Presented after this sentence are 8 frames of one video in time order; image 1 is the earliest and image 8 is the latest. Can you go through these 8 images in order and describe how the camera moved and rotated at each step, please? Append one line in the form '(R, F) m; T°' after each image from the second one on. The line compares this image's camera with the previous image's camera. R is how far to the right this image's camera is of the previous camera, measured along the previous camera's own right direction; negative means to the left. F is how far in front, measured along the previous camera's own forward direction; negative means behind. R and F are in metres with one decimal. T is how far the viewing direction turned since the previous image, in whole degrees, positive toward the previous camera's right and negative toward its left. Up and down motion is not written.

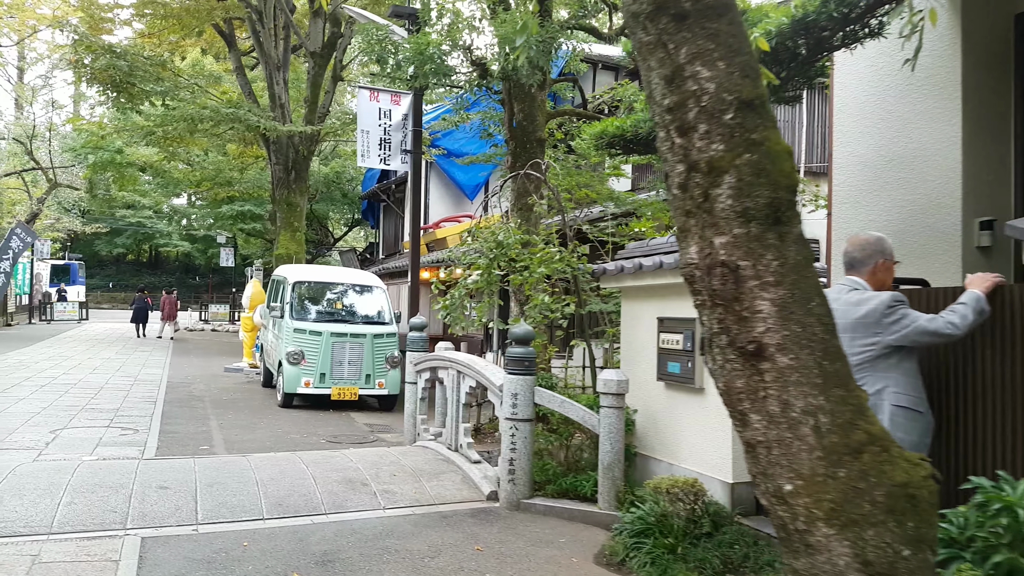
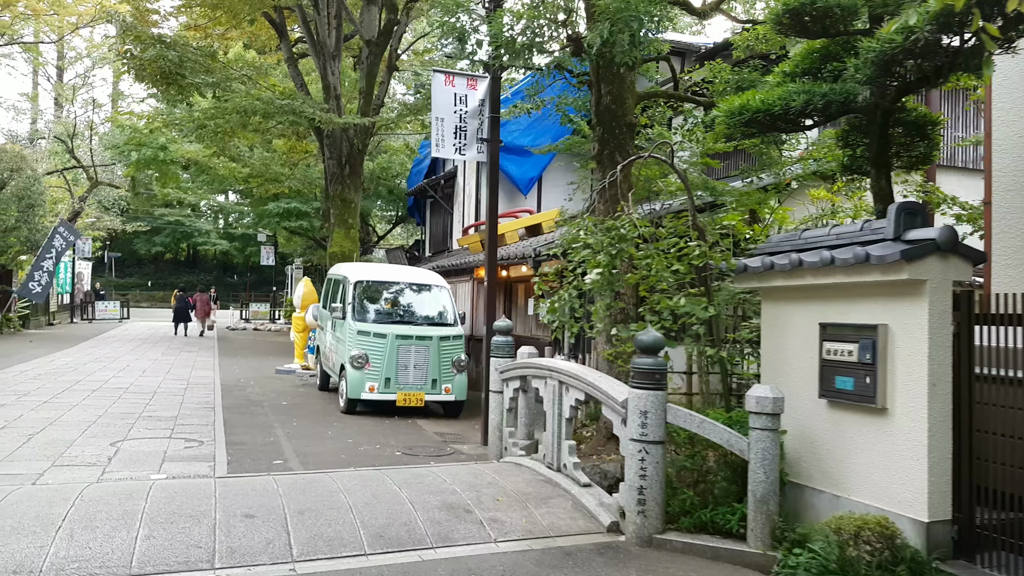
(-0.6, +0.7) m; -2°
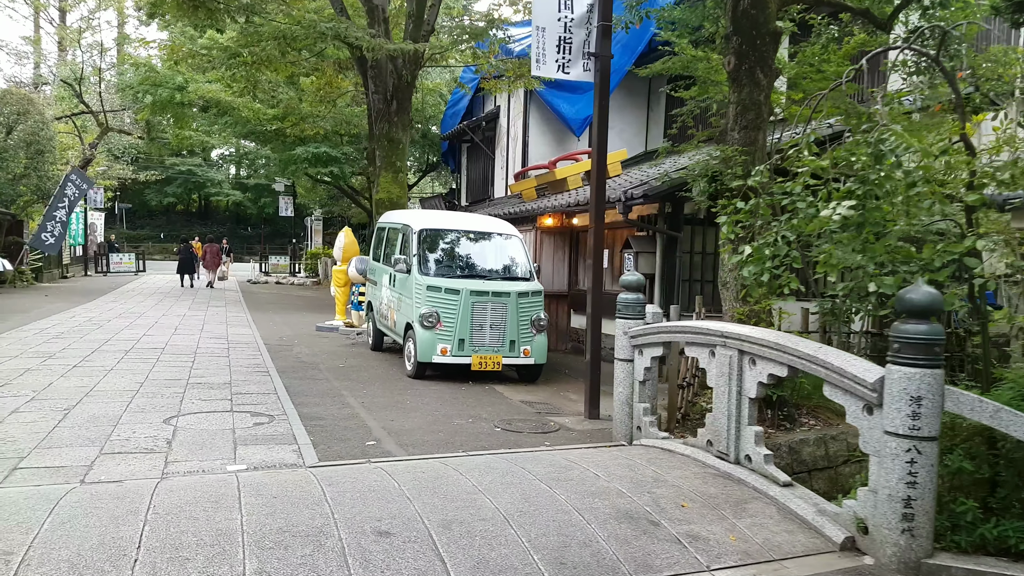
(-1.0, +1.3) m; 0°
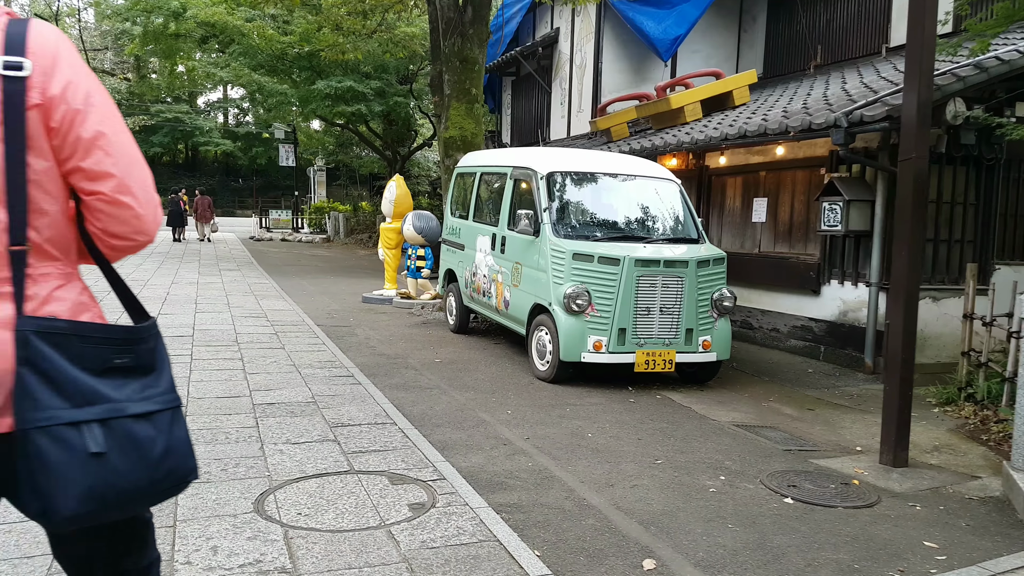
(-1.6, +2.6) m; +1°
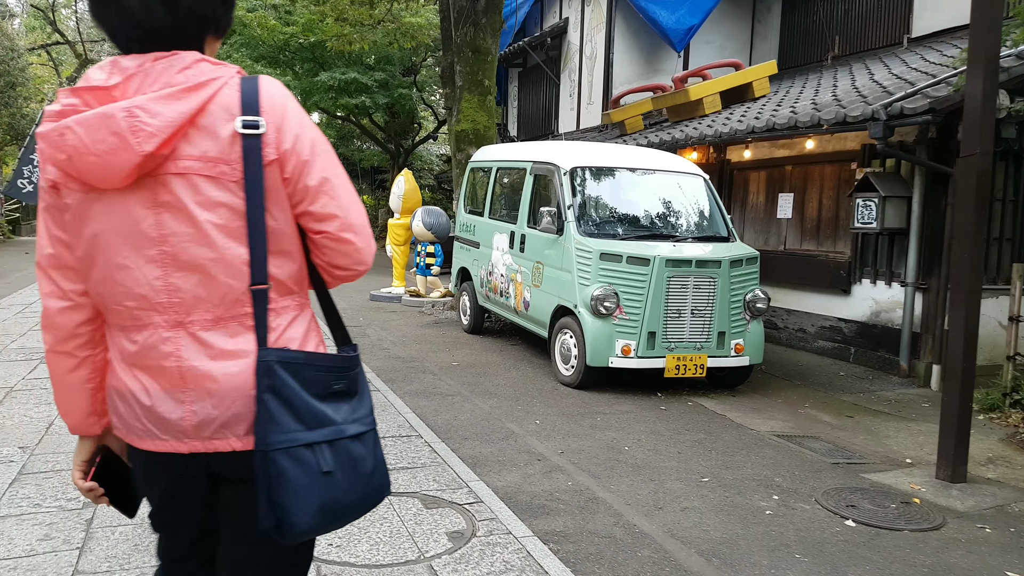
(-0.2, +0.3) m; 0°
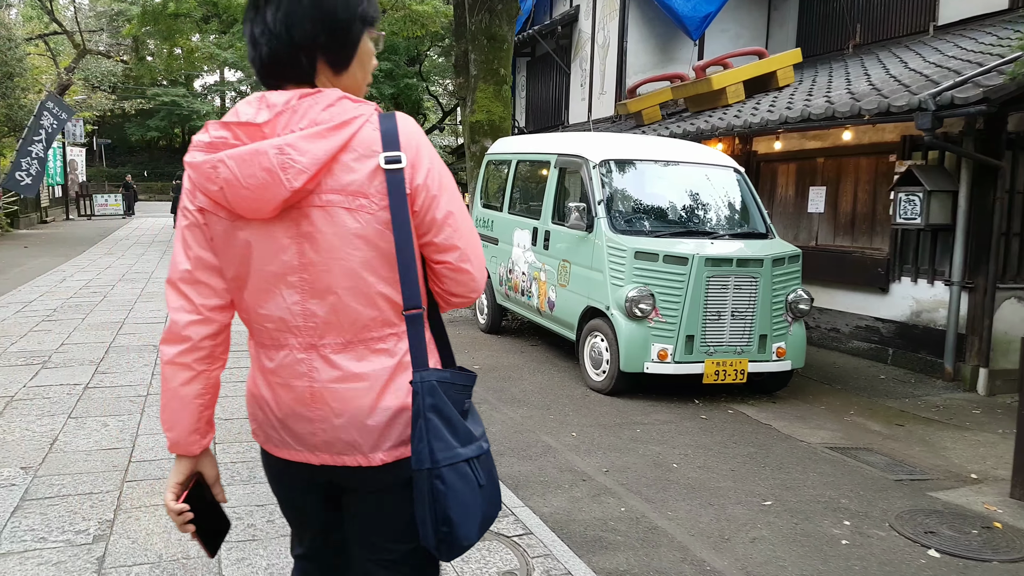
(-0.2, +0.3) m; 0°
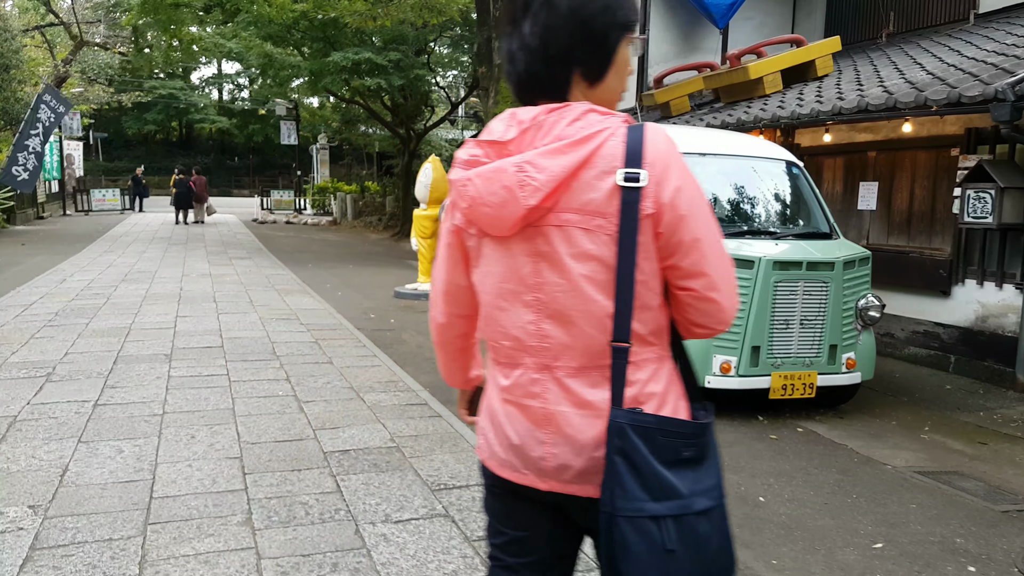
(-0.3, +0.5) m; 0°
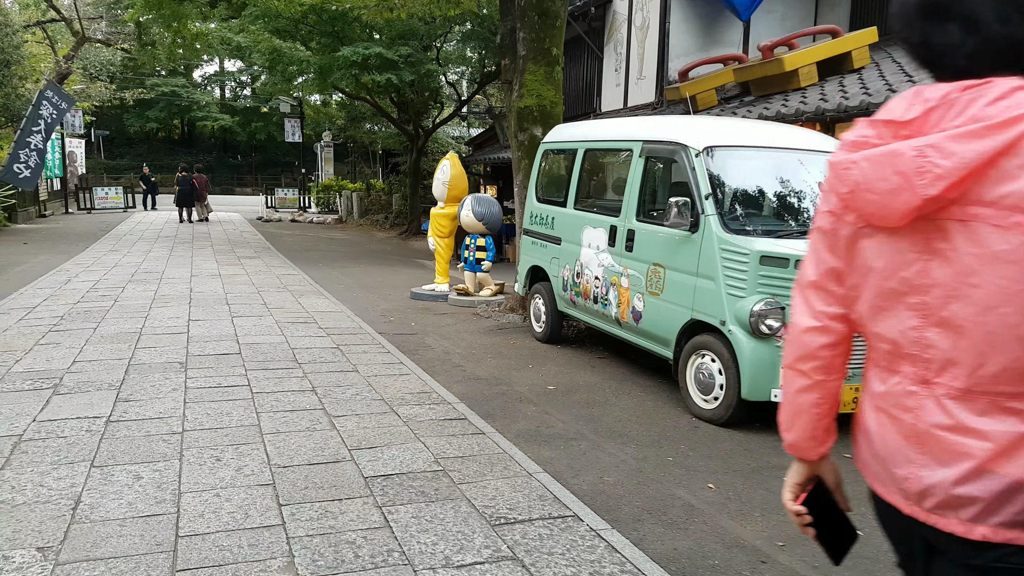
(-0.3, +0.4) m; 0°
